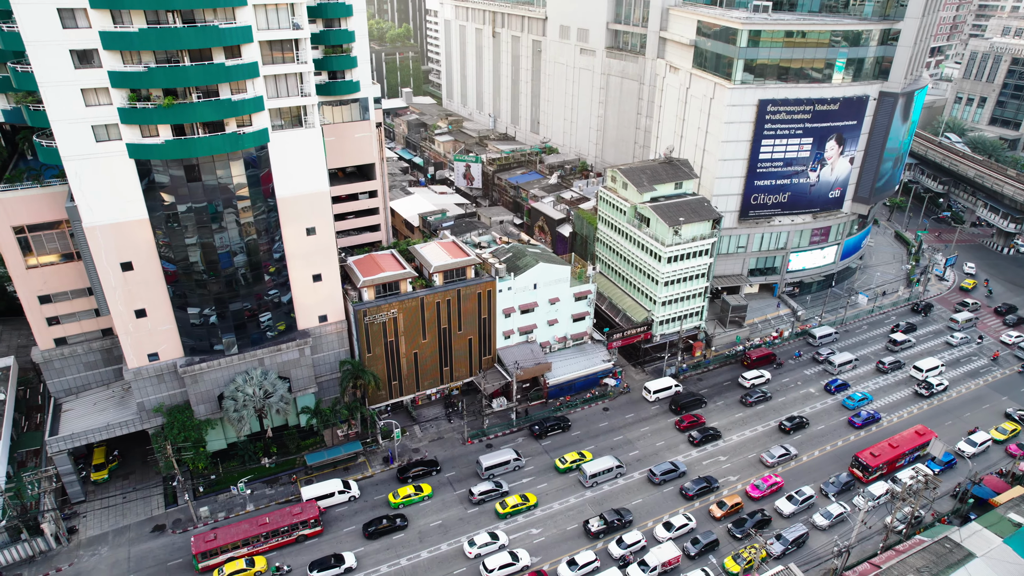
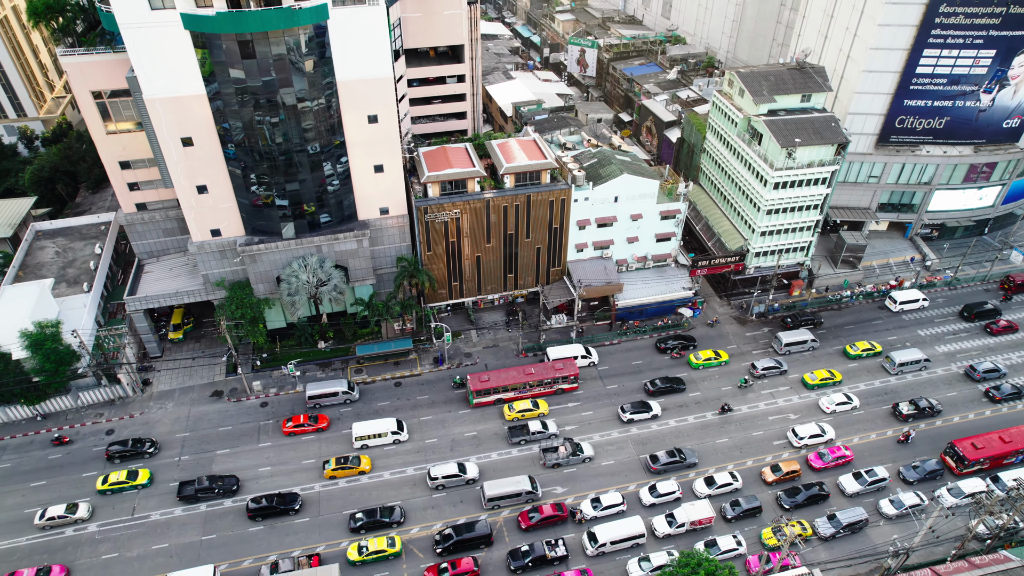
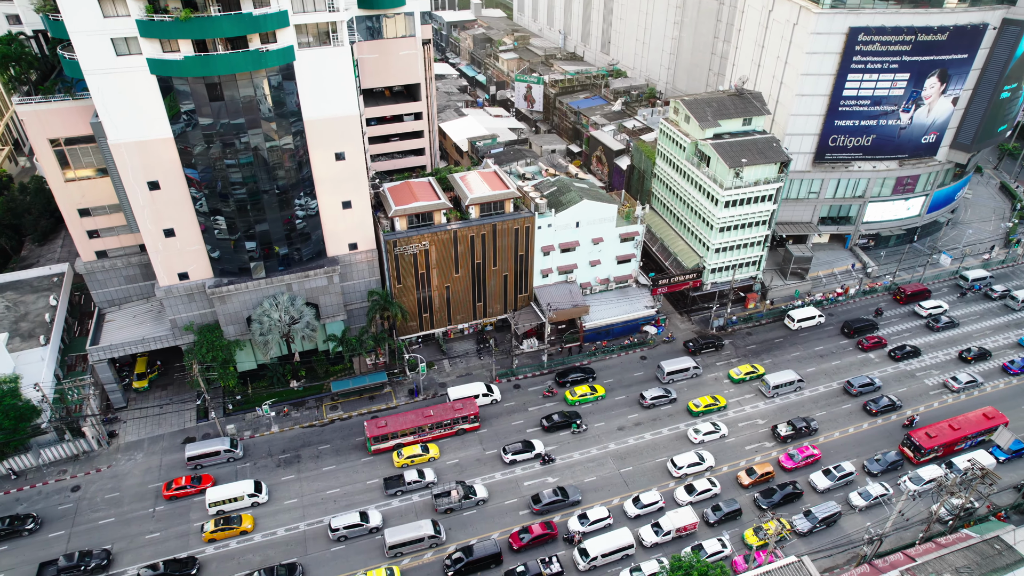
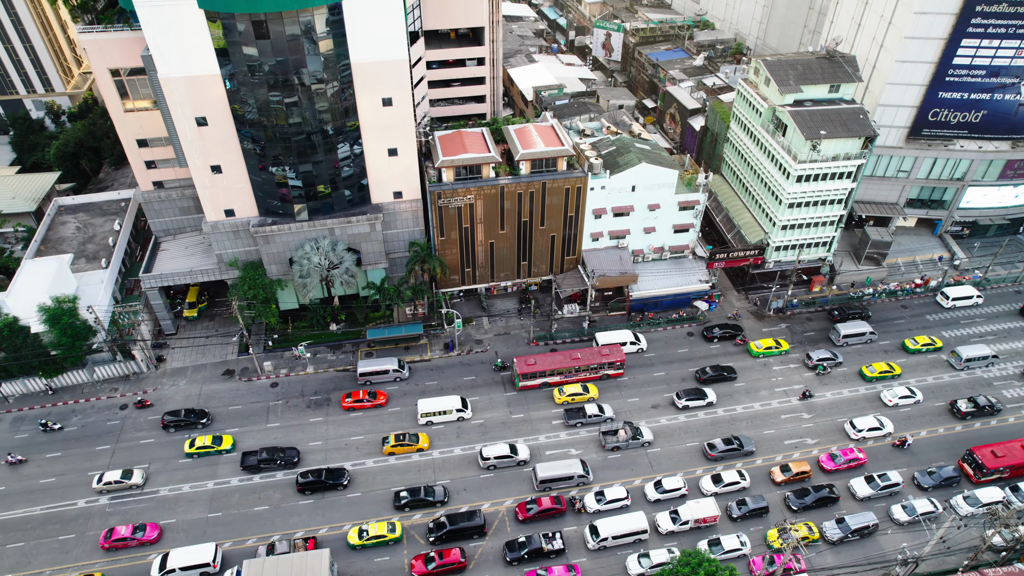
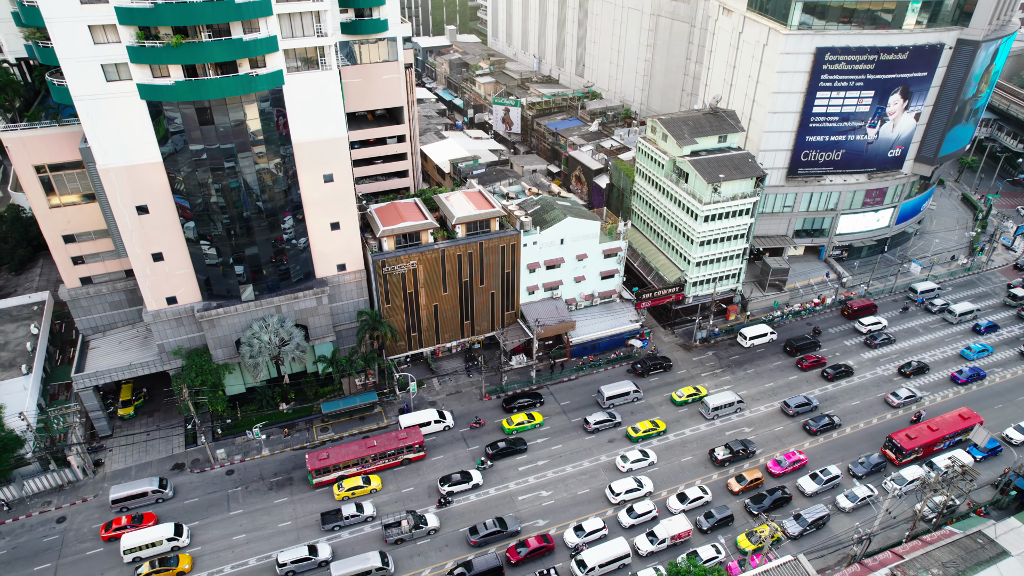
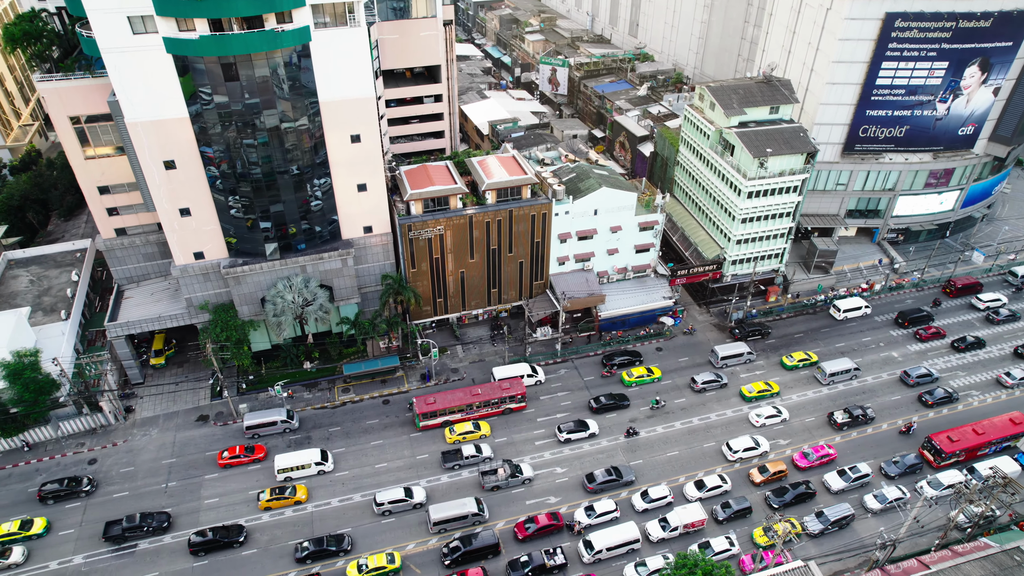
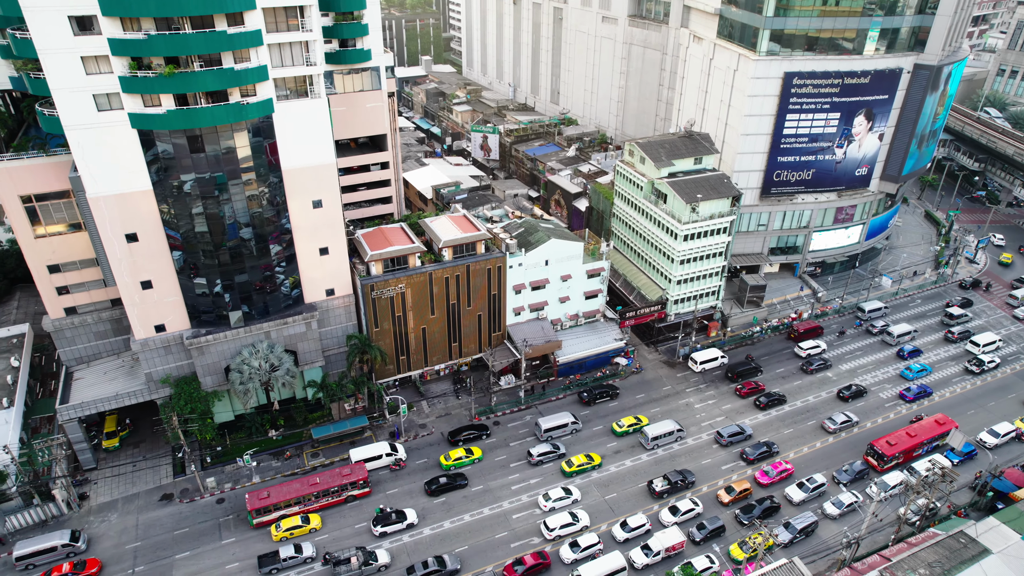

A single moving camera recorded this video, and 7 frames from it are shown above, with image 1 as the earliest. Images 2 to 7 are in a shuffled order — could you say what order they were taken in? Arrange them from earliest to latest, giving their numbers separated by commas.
7, 5, 3, 6, 2, 4
